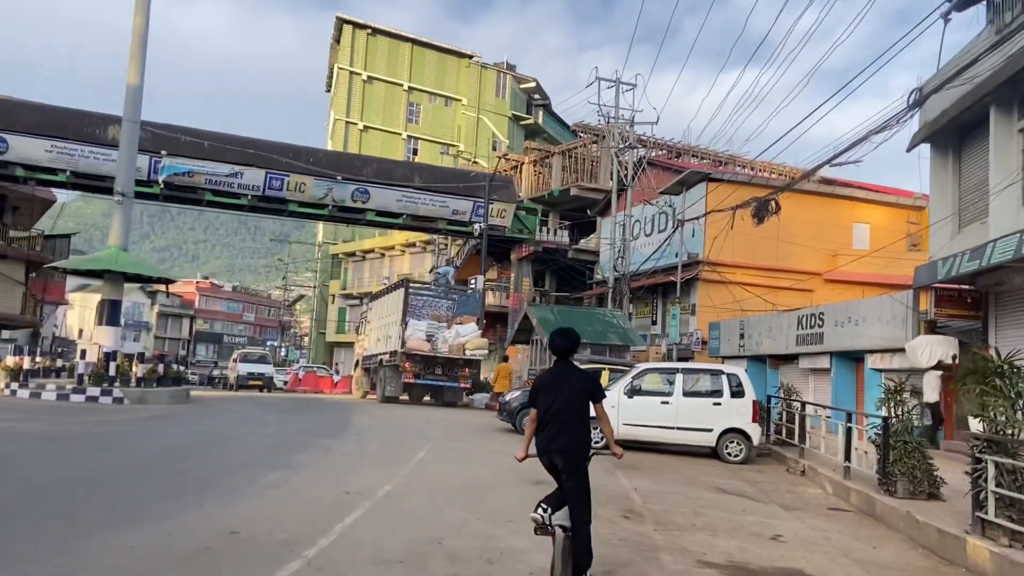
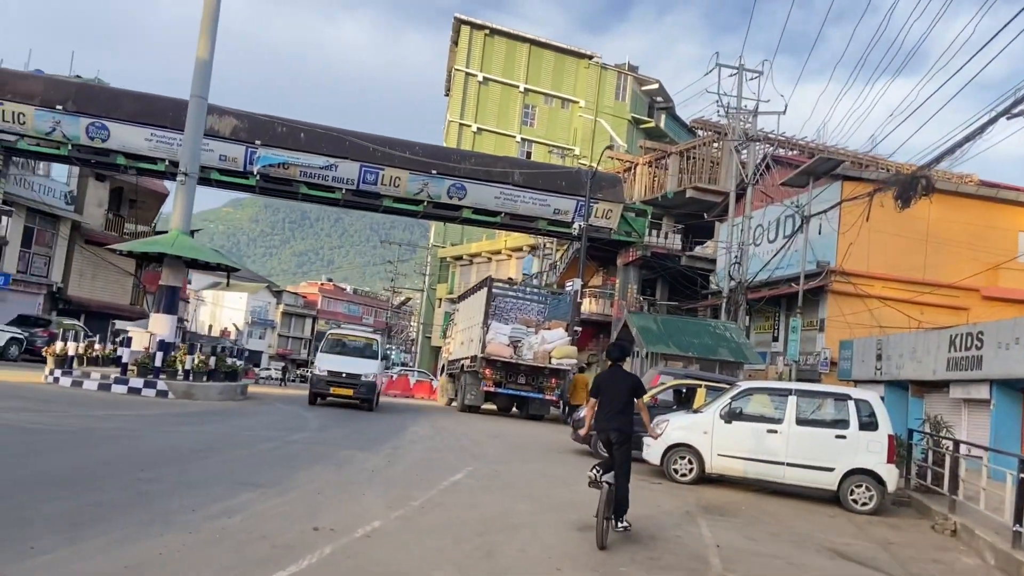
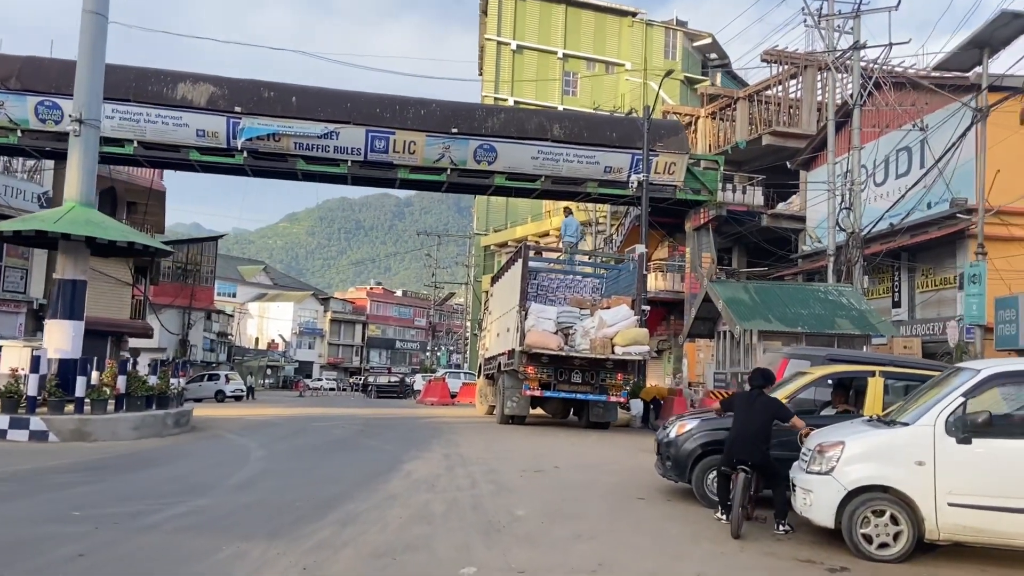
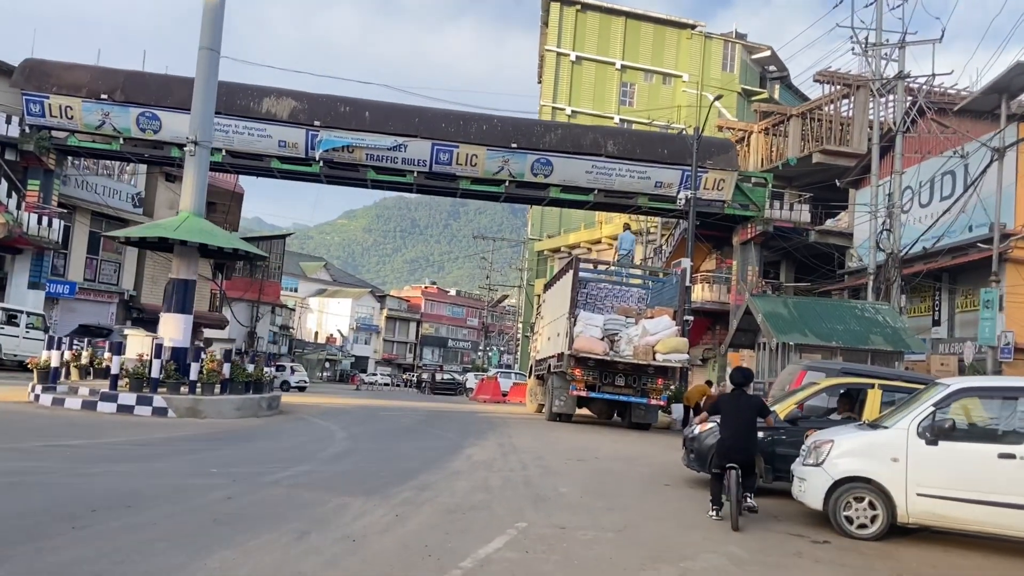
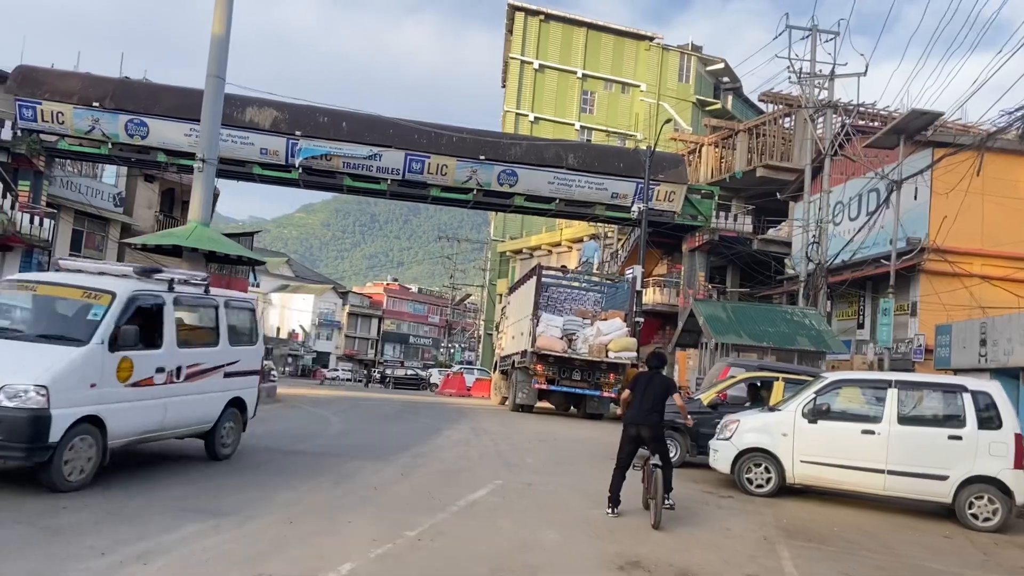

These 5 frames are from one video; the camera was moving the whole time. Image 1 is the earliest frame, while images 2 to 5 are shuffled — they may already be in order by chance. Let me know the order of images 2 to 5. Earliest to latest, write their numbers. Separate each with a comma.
2, 5, 4, 3
